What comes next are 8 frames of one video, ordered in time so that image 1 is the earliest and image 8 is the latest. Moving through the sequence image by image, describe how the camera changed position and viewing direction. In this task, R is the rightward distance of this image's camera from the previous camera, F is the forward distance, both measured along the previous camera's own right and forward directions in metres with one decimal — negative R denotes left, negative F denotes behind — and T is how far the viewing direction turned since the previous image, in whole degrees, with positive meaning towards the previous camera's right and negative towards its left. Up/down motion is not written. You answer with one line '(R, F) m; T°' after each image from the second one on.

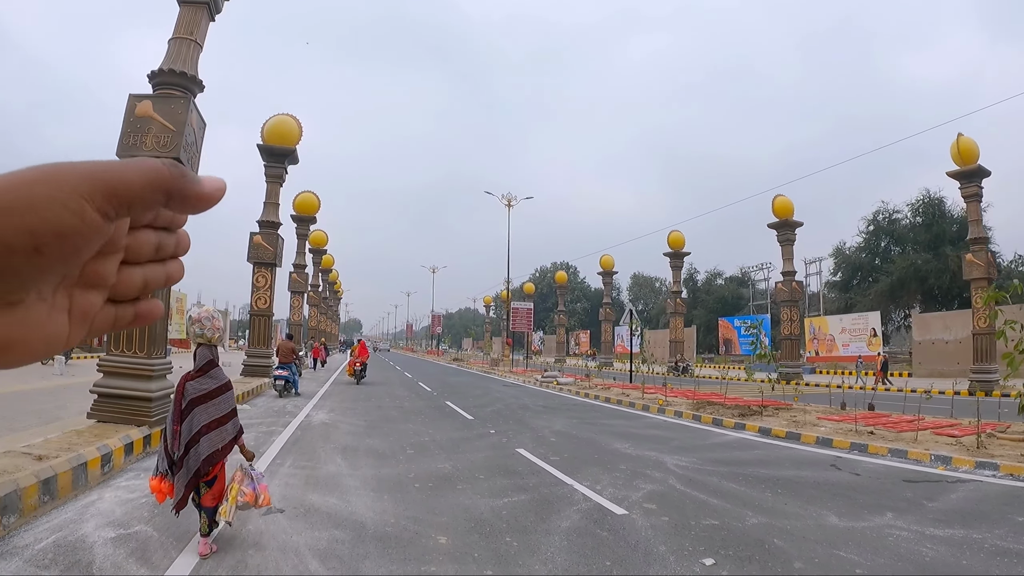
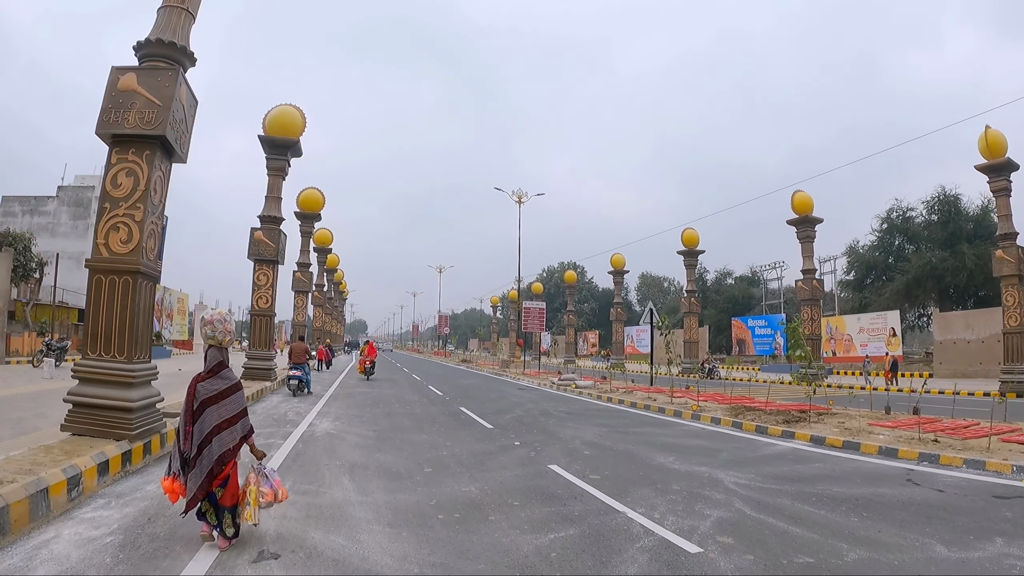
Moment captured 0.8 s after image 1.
(-0.3, +0.8) m; 0°
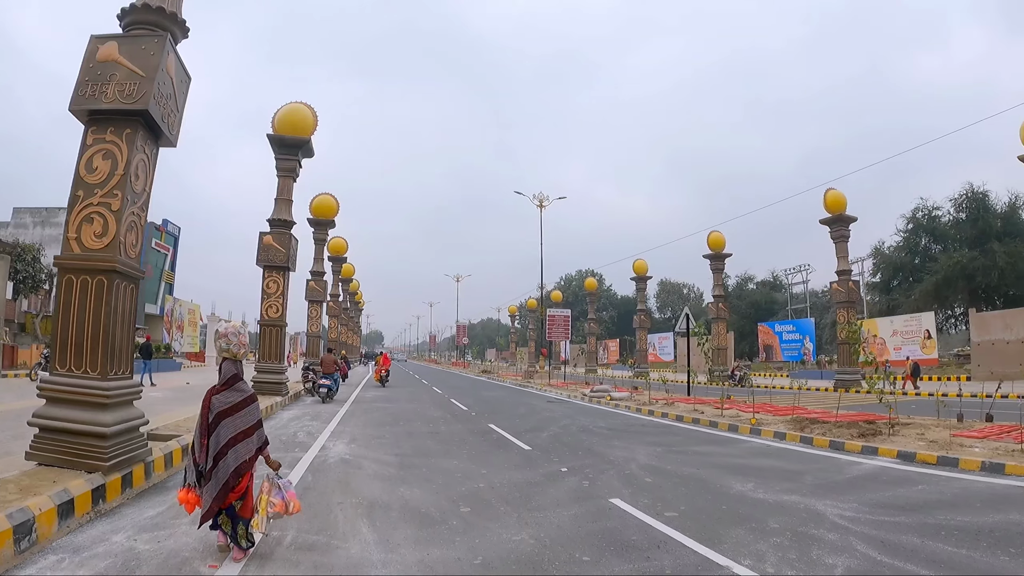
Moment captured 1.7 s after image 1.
(-0.3, +1.0) m; -1°
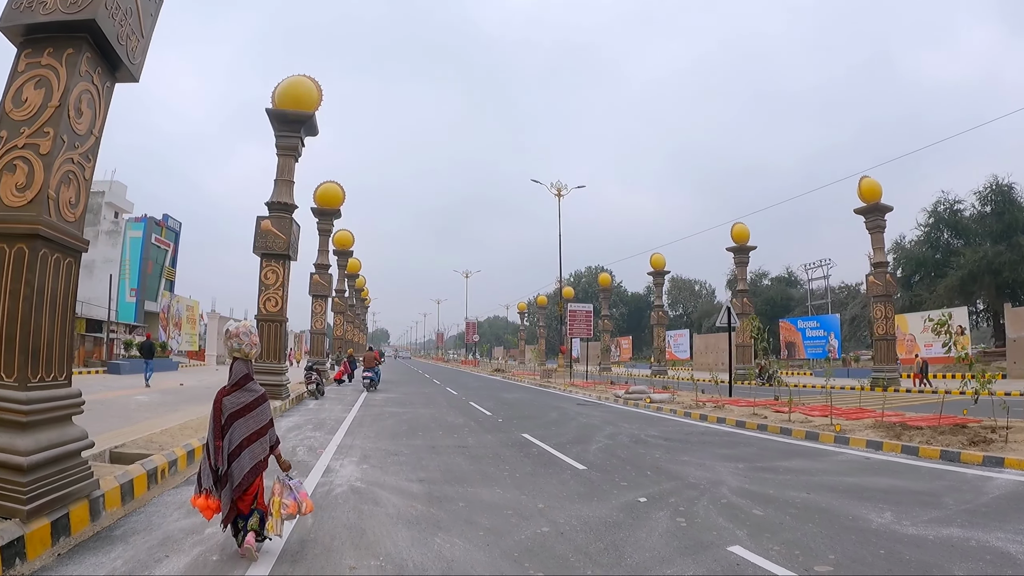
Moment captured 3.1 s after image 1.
(-0.4, +1.3) m; 0°
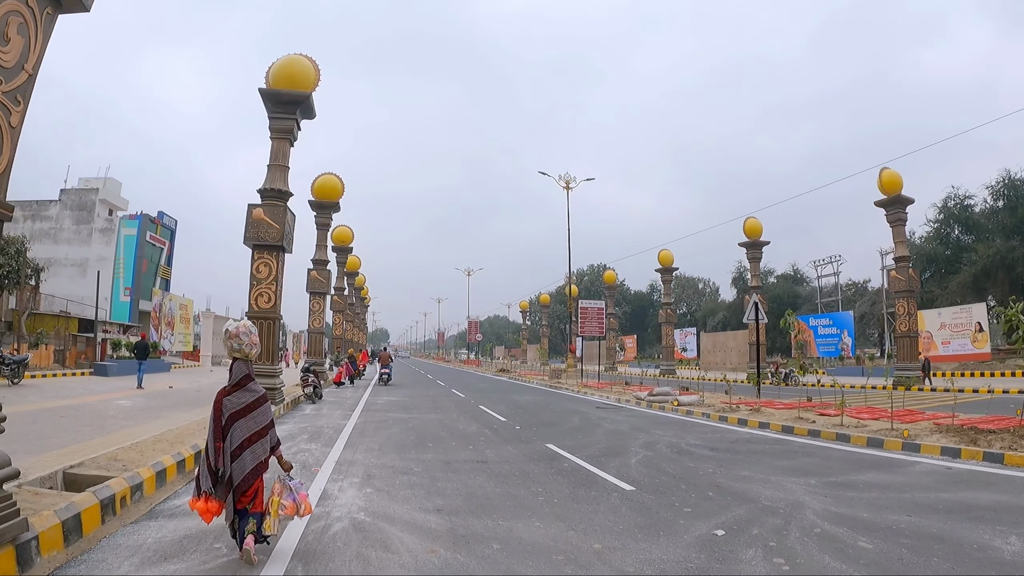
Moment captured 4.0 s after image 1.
(-0.3, +0.9) m; 0°
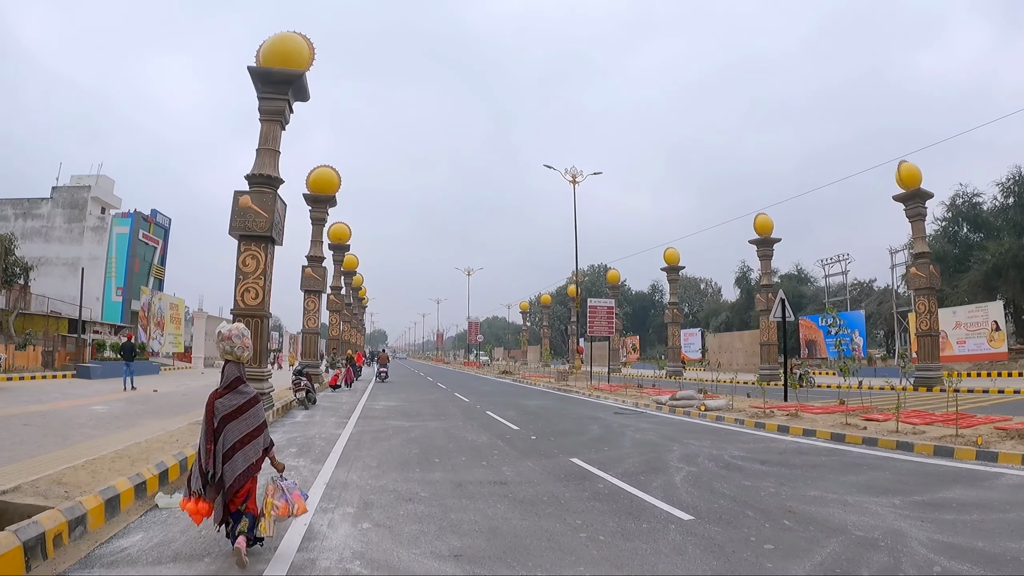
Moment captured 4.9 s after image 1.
(-0.2, +0.9) m; 0°
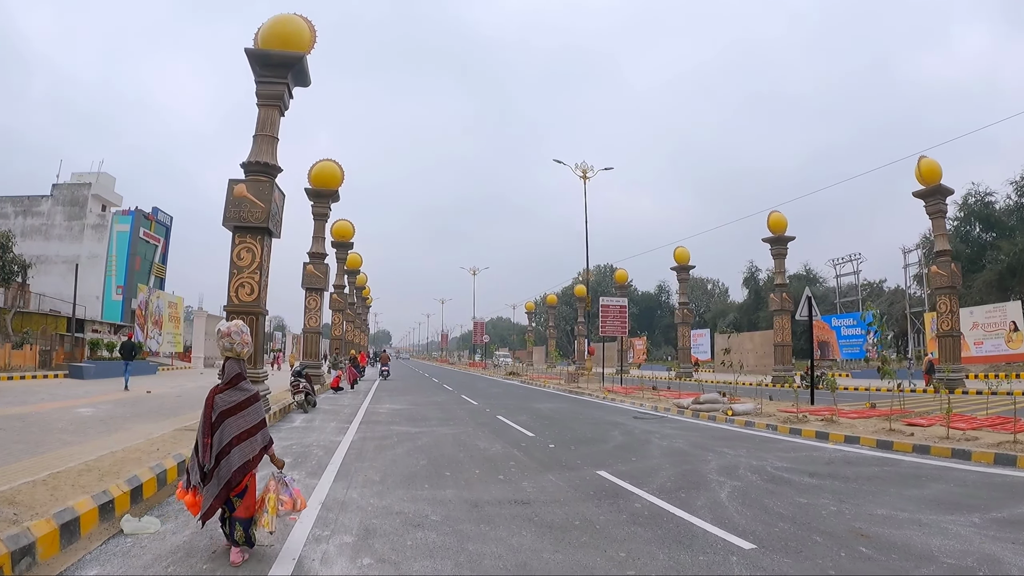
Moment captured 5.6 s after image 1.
(-0.1, +0.6) m; 0°
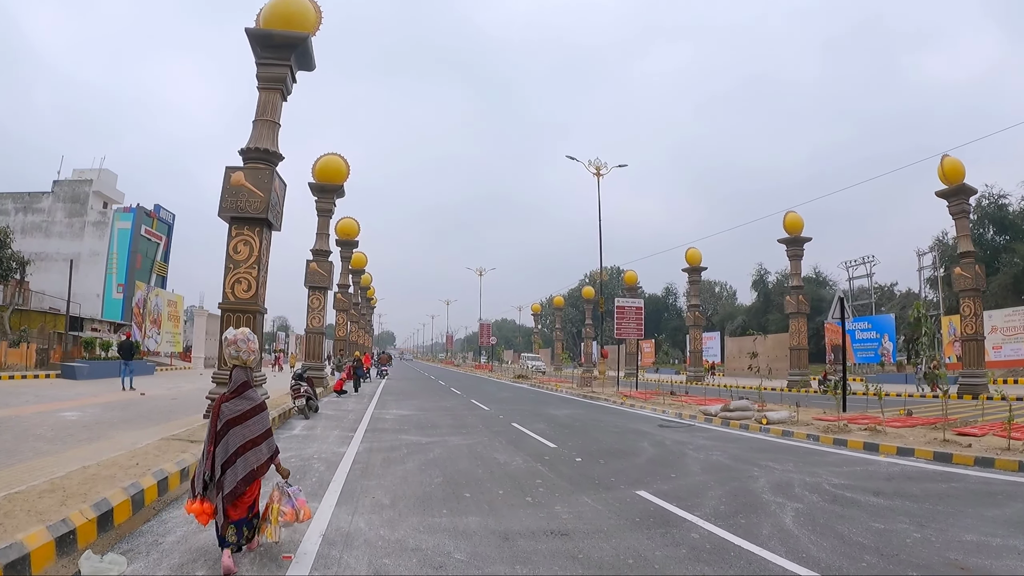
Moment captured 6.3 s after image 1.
(-0.2, +0.6) m; 0°
